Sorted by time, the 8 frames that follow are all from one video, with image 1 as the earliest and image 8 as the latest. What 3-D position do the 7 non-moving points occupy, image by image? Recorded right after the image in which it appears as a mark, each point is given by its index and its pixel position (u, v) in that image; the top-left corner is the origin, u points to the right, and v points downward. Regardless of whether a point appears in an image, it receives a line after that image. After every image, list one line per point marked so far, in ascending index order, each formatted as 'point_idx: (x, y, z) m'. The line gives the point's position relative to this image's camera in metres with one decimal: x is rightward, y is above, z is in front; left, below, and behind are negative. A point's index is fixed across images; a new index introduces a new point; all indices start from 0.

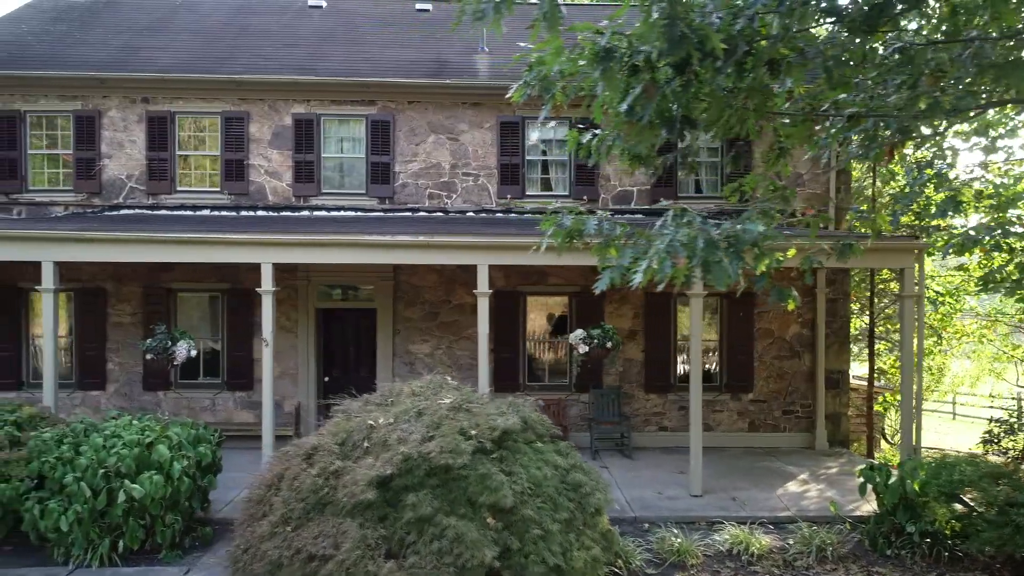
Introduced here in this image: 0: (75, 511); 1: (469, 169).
0: (-2.6, -1.4, +5.8) m
1: (-0.4, +1.2, +9.8) m
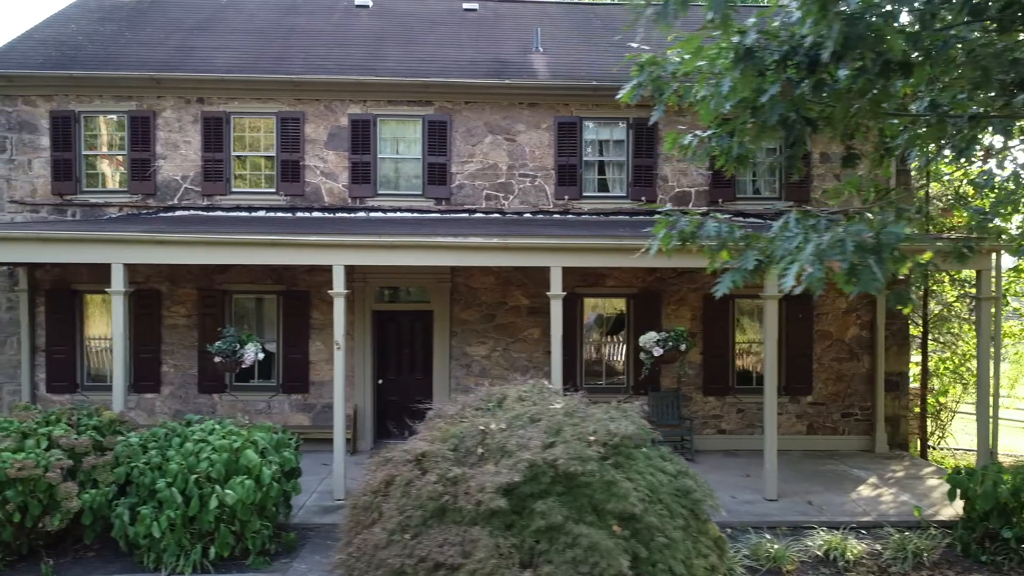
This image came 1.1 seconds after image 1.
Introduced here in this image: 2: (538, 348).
0: (-2.0, -1.4, +5.7) m
1: (+0.1, +1.2, +9.7) m
2: (+0.3, -0.6, +9.7) m
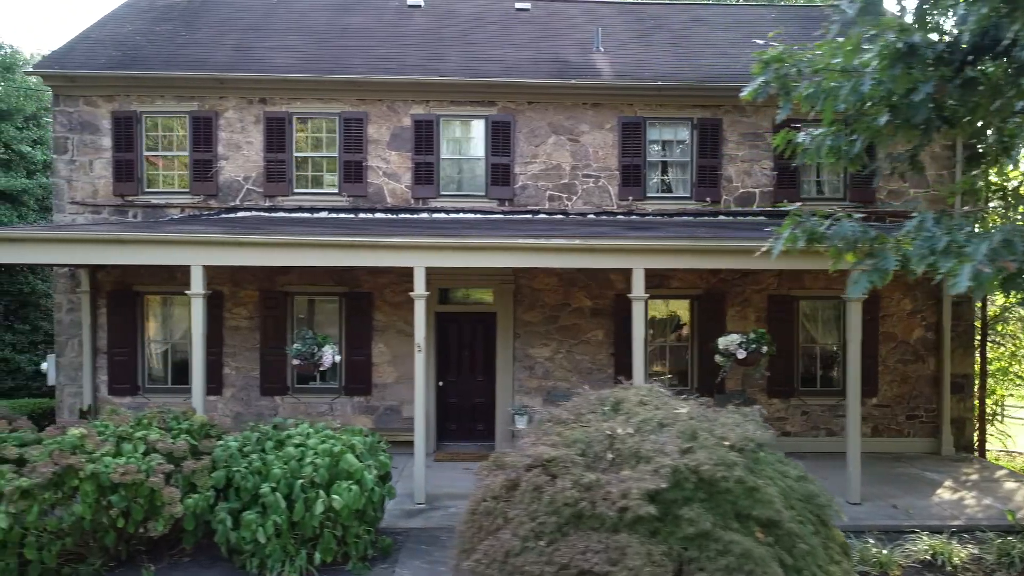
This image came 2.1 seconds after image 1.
0: (-1.4, -1.4, +5.6) m
1: (+0.8, +1.2, +9.6) m
2: (+0.9, -0.6, +9.7) m
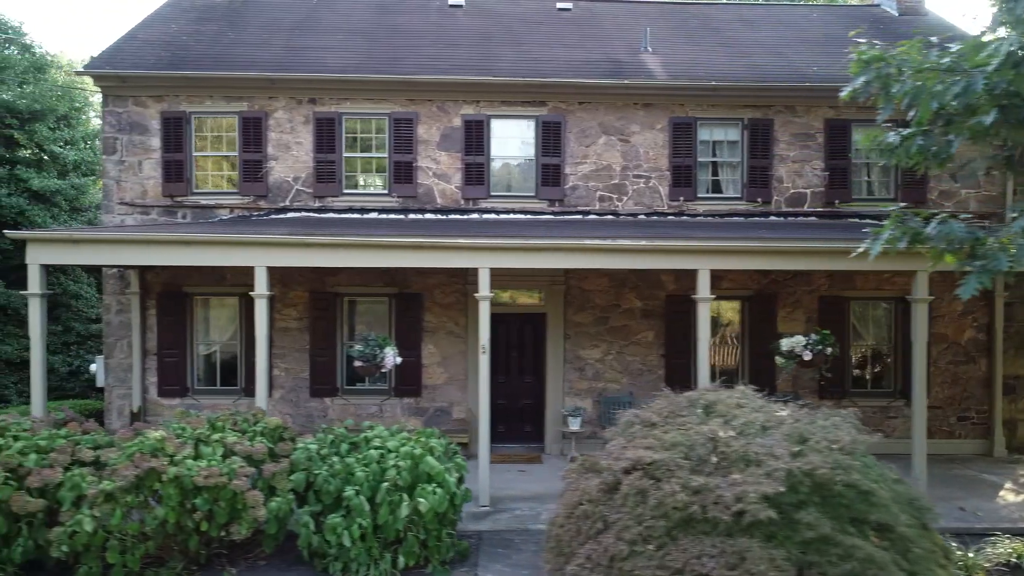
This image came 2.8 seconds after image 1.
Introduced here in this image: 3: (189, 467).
0: (-0.9, -1.4, +5.6) m
1: (+1.3, +1.2, +9.6) m
2: (+1.4, -0.6, +9.6) m
3: (-1.9, -1.0, +5.6) m
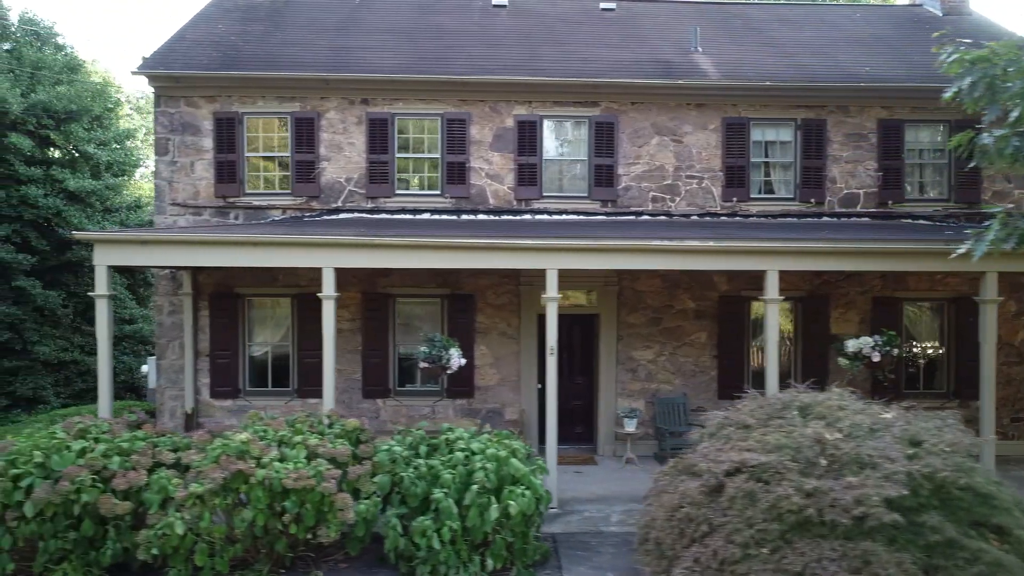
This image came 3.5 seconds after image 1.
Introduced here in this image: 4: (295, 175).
0: (-0.4, -1.4, +5.6) m
1: (+1.8, +1.2, +9.6) m
2: (+1.9, -0.6, +9.6) m
3: (-1.4, -1.1, +5.5) m
4: (-2.1, +1.1, +9.4) m
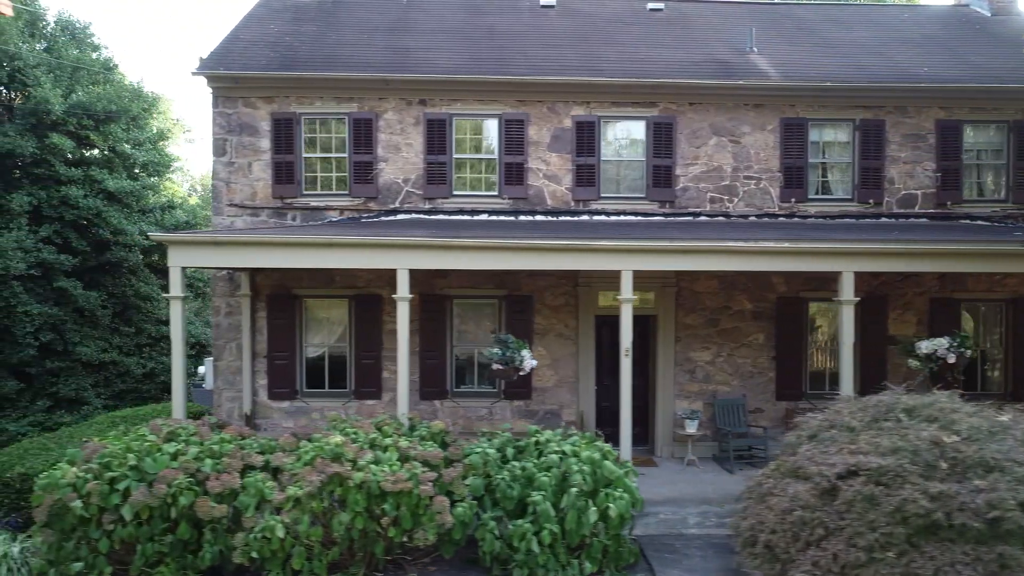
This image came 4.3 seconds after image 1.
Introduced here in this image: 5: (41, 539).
0: (+0.2, -1.4, +5.5) m
1: (+2.4, +1.2, +9.5) m
2: (+2.5, -0.7, +9.6) m
3: (-0.8, -1.1, +5.5) m
4: (-1.6, +1.1, +9.4) m
5: (-2.8, -1.5, +5.6) m
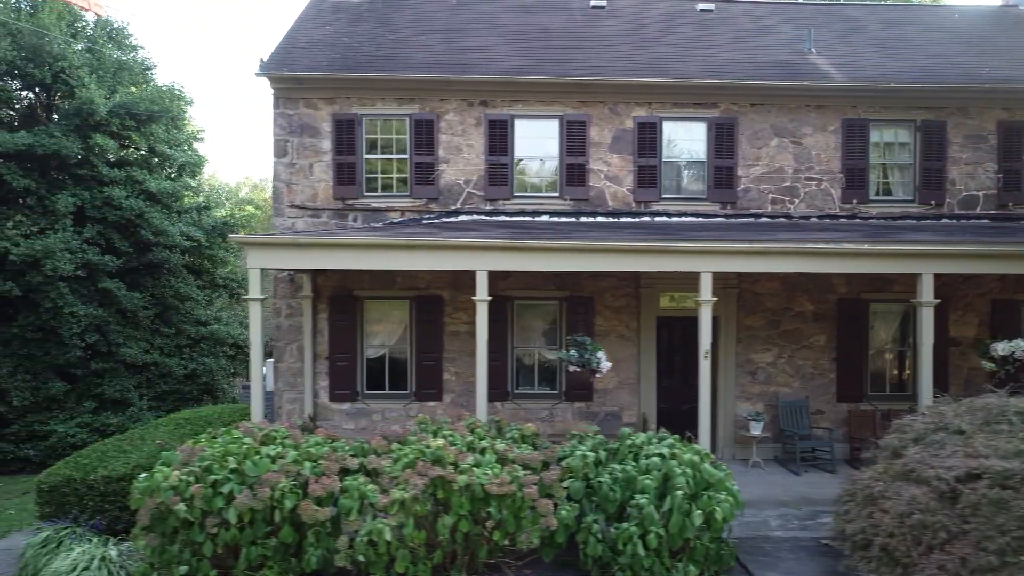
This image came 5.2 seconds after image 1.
0: (+0.8, -1.4, +5.5) m
1: (+3.0, +1.1, +9.5) m
2: (+3.1, -0.7, +9.5) m
3: (-0.2, -1.1, +5.5) m
4: (-1.0, +1.1, +9.4) m
5: (-2.1, -1.5, +5.5) m
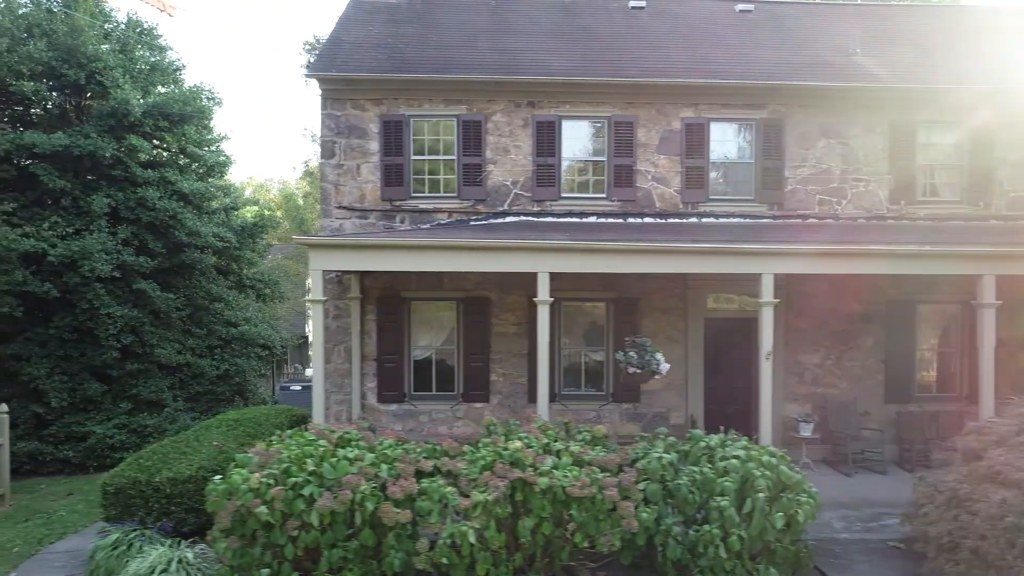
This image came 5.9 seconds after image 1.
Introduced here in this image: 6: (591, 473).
0: (+1.3, -1.4, +5.5) m
1: (+3.5, +1.1, +9.5) m
2: (+3.6, -0.7, +9.5) m
3: (+0.3, -1.1, +5.5) m
4: (-0.5, +1.1, +9.4) m
5: (-1.7, -1.5, +5.5) m
6: (+0.5, -1.1, +5.6) m
